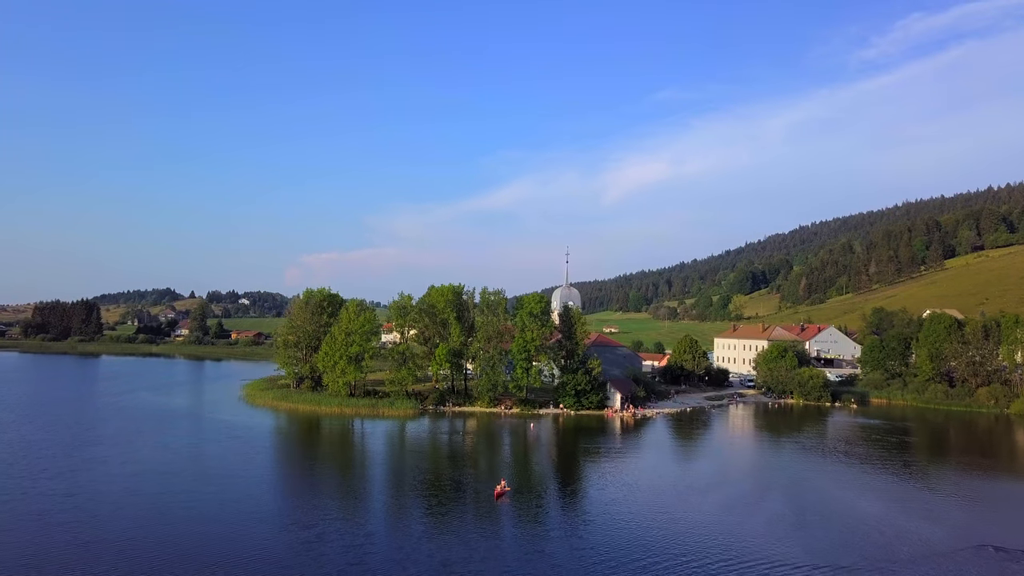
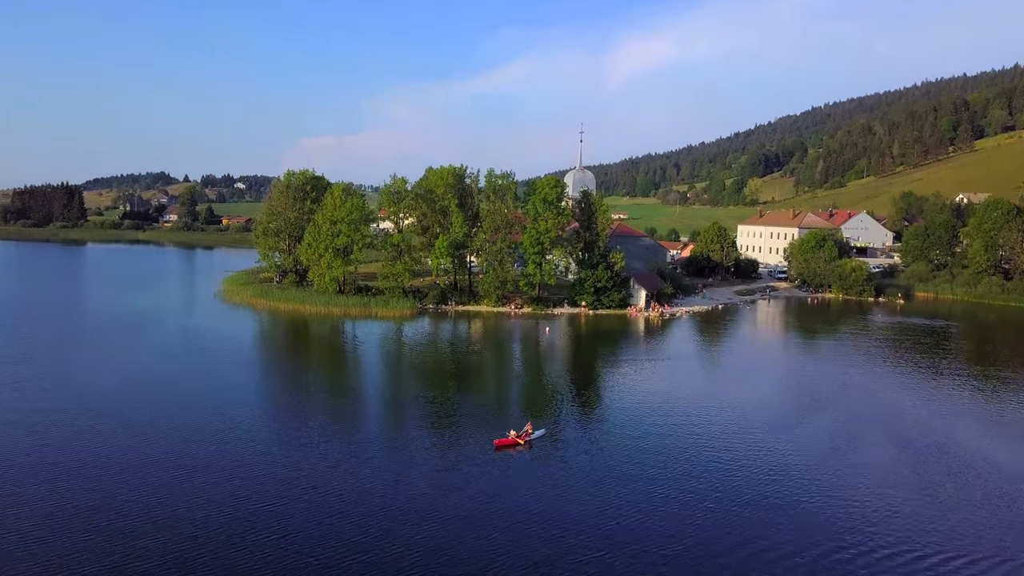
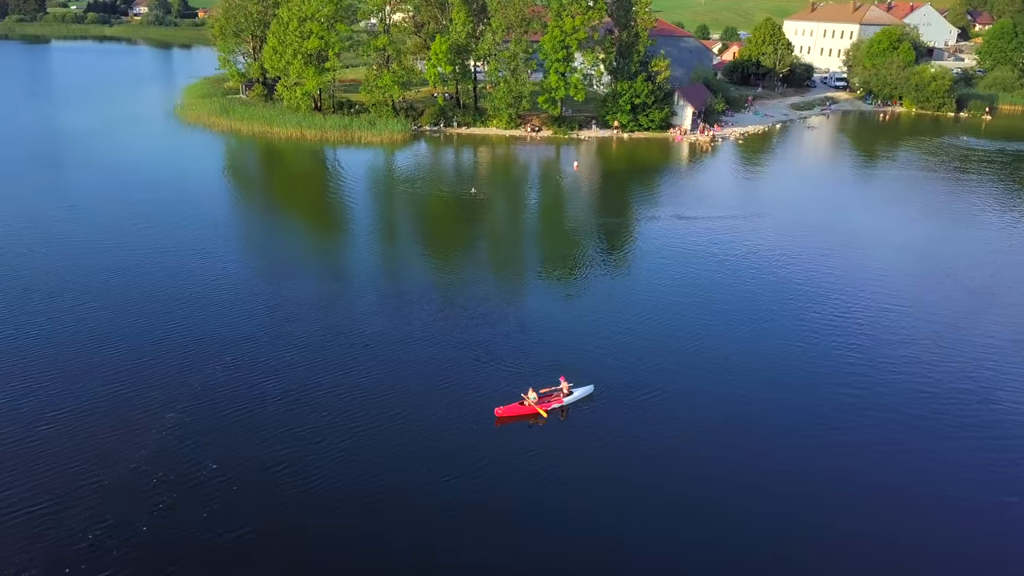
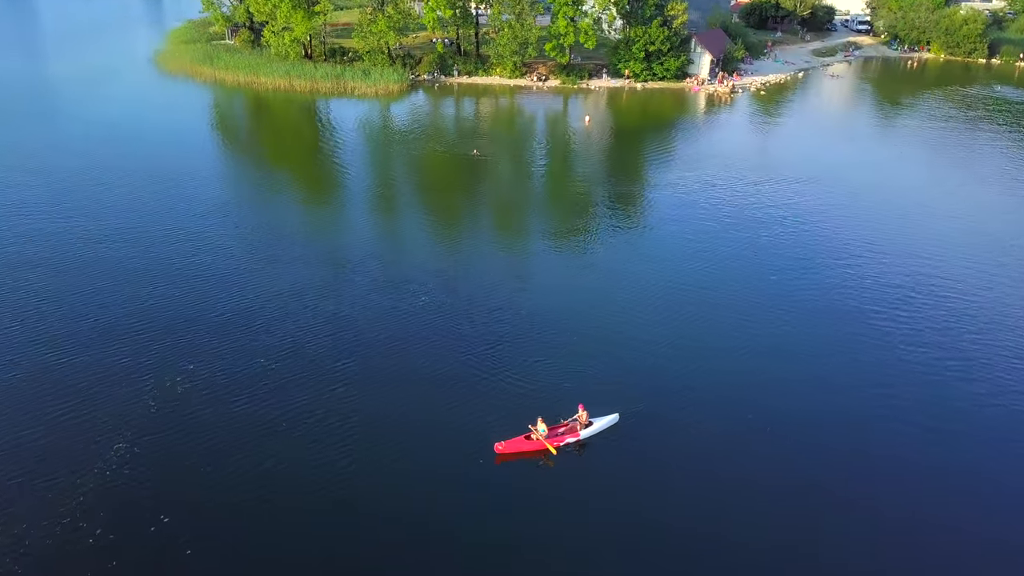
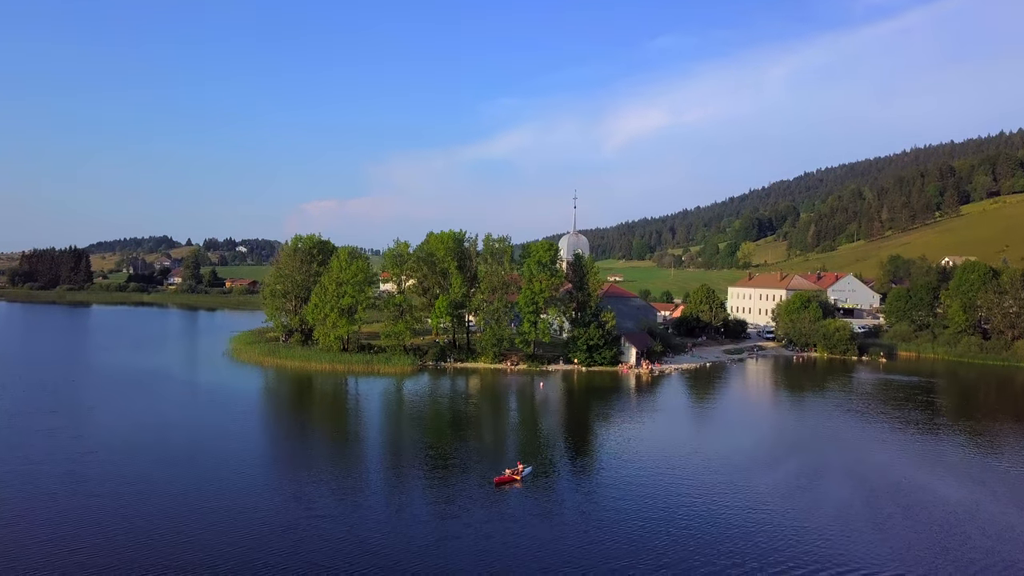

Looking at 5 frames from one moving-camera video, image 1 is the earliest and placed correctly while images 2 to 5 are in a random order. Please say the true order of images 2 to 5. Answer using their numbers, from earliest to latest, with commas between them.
5, 2, 3, 4
